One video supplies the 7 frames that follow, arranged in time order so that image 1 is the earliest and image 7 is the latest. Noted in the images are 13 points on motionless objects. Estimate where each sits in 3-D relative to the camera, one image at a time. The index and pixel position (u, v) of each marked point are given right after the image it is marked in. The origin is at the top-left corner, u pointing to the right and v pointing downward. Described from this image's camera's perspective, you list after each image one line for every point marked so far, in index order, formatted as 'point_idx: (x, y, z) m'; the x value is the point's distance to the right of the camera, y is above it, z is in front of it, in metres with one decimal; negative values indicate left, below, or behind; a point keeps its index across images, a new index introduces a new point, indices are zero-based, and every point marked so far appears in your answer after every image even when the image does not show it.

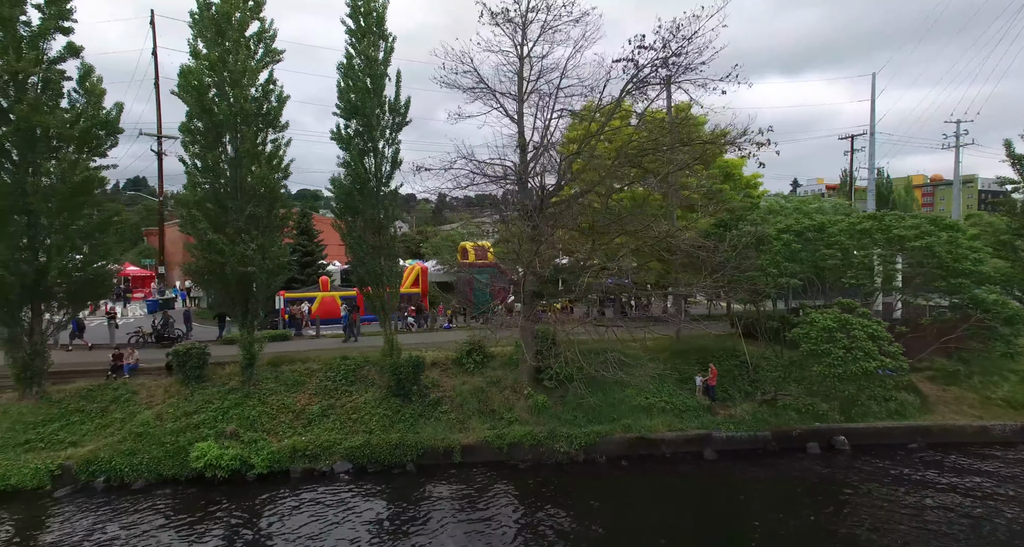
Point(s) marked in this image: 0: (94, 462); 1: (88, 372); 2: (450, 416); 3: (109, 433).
0: (-10.0, -4.5, +14.3) m
1: (-12.6, -2.9, +17.6) m
2: (-1.7, -4.1, +16.8) m
3: (-10.4, -4.2, +15.5) m
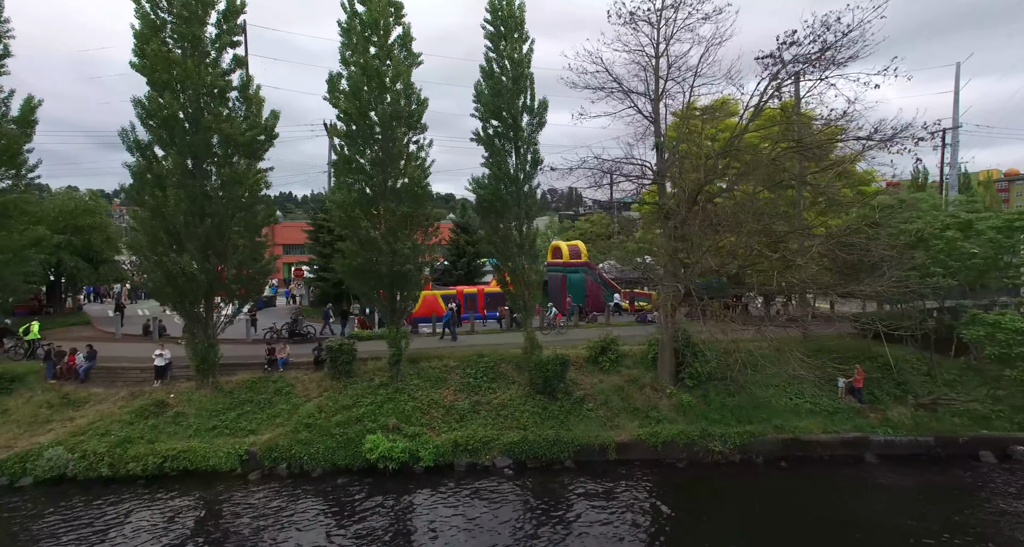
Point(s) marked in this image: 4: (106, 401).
0: (-6.0, -4.5, +15.1) m
1: (-8.3, -2.9, +18.6) m
2: (+2.4, -4.0, +16.9) m
3: (-6.3, -4.1, +16.3) m
4: (-11.7, -3.7, +17.1) m
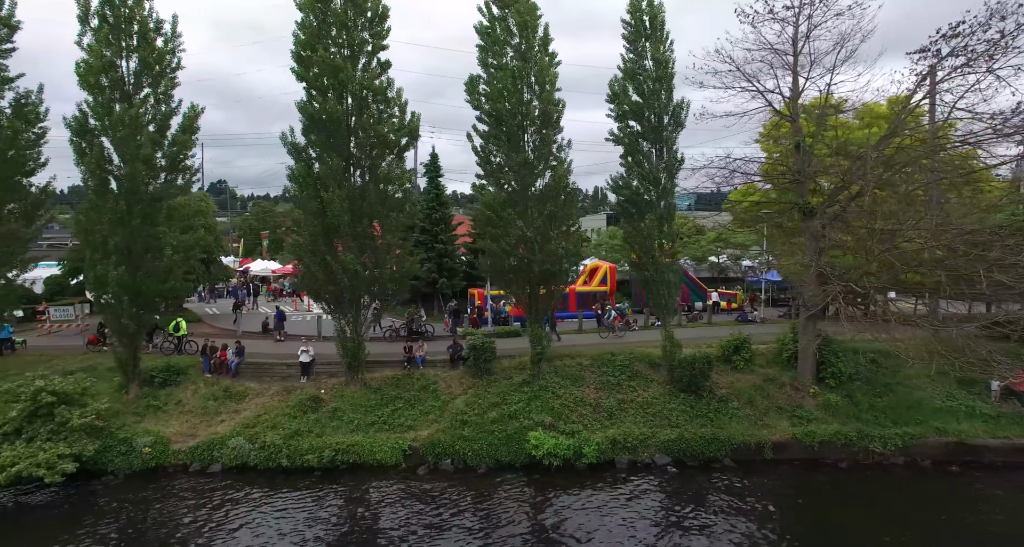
0: (-1.9, -4.5, +15.5) m
1: (-4.0, -2.9, +19.1) m
2: (+6.6, -4.0, +16.9) m
3: (-2.1, -4.1, +16.7) m
4: (-7.5, -3.7, +17.8) m
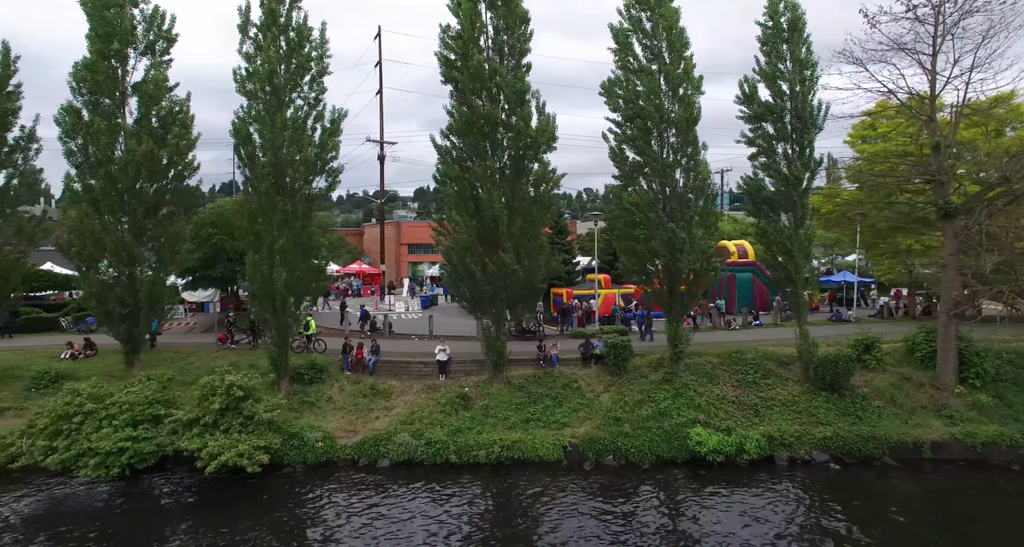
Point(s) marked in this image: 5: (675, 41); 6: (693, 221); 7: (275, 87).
0: (+2.3, -4.5, +15.8) m
1: (+0.3, -2.9, +19.5) m
2: (+10.9, -4.0, +16.9) m
3: (+2.1, -4.1, +17.0) m
4: (-3.2, -3.7, +18.3) m
5: (+4.9, +7.1, +17.9) m
6: (+5.5, +1.6, +18.0) m
7: (-7.0, +5.6, +17.6) m
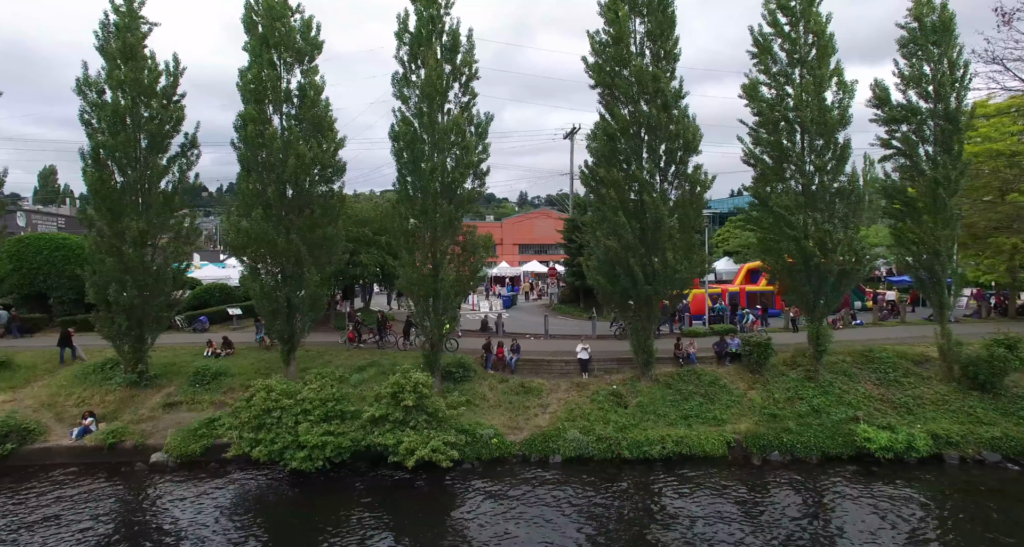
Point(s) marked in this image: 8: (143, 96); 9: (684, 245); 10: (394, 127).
0: (+6.9, -4.5, +16.1) m
1: (+5.0, -2.9, +19.9) m
2: (+15.5, -4.0, +17.1) m
3: (+6.7, -4.1, +17.3) m
4: (+1.4, -3.7, +18.8) m
5: (+9.5, +7.1, +18.2) m
6: (+10.0, +1.6, +18.2) m
7: (-2.4, +5.5, +18.2) m
8: (-11.2, +5.6, +18.4) m
9: (+5.0, +0.9, +17.6) m
10: (-3.6, +4.6, +18.4) m
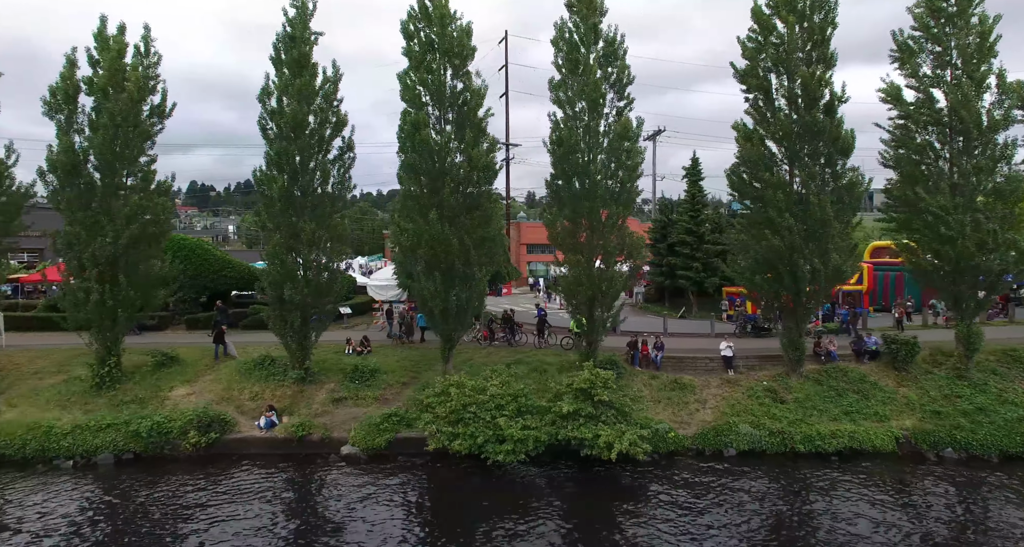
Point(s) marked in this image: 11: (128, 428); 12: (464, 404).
0: (+11.7, -4.5, +16.4) m
1: (+10.0, -2.8, +20.2) m
2: (+20.4, -3.9, +17.1) m
3: (+11.6, -4.1, +17.6) m
4: (+6.4, -3.7, +19.2) m
5: (+14.4, +7.1, +18.4) m
6: (+15.0, +1.6, +18.4) m
7: (+2.5, +5.5, +18.8) m
8: (-6.3, +5.6, +19.2) m
9: (+10.0, +0.9, +17.9) m
10: (+1.3, +4.6, +19.0) m
11: (-11.1, -4.5, +17.2) m
12: (-1.3, -3.4, +15.5) m
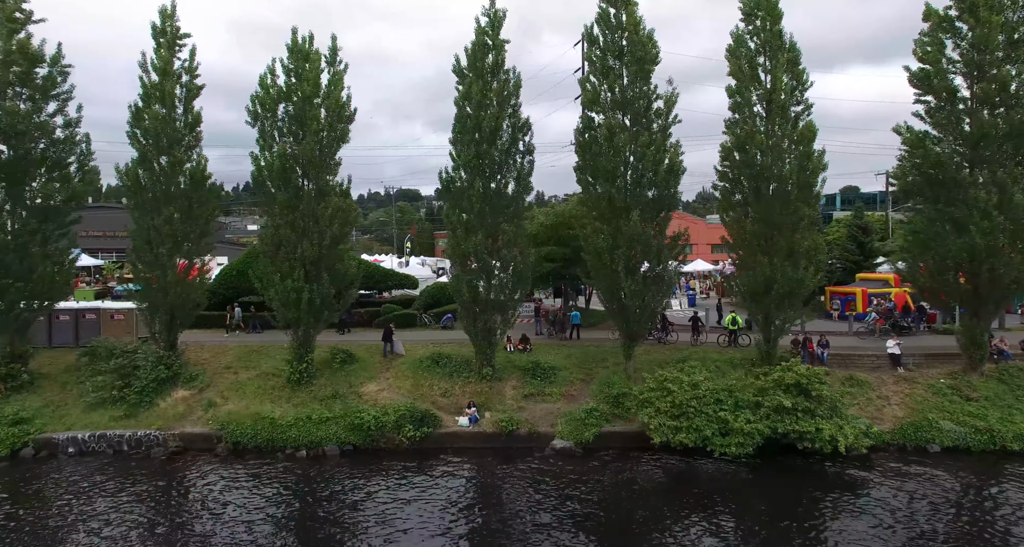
0: (+17.7, -4.4, +16.5) m
1: (+16.1, -2.8, +20.3) m
2: (+26.4, -3.9, +16.8) m
3: (+17.6, -4.1, +17.7) m
4: (+12.5, -3.7, +19.5) m
5: (+20.5, +7.1, +18.3) m
6: (+21.0, +1.7, +18.3) m
7: (+8.5, +5.6, +19.2) m
8: (-0.2, +5.6, +19.9) m
9: (+16.0, +0.9, +18.0) m
10: (+7.4, +4.6, +19.4) m
11: (-5.0, -4.5, +18.1) m
12: (+4.7, -3.4, +16.0) m
